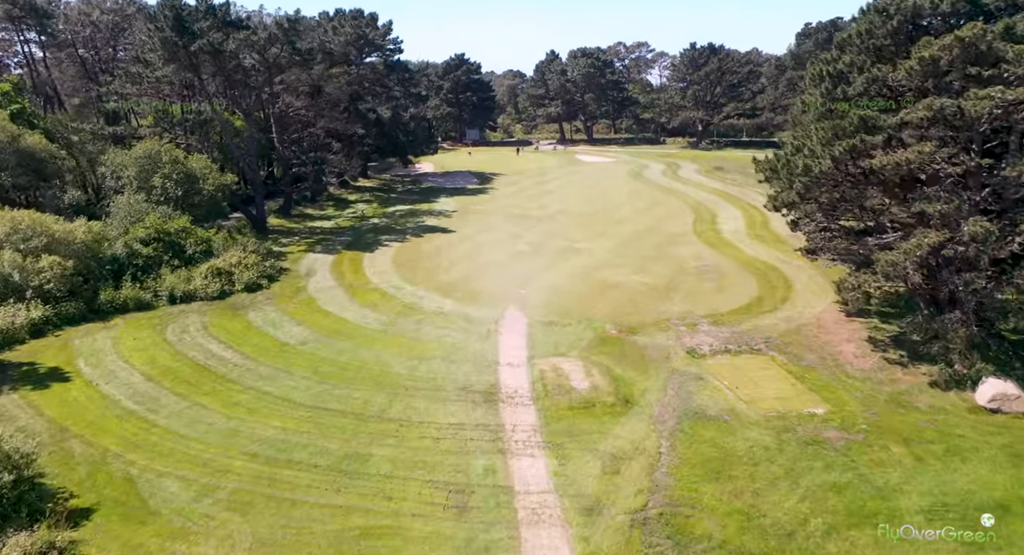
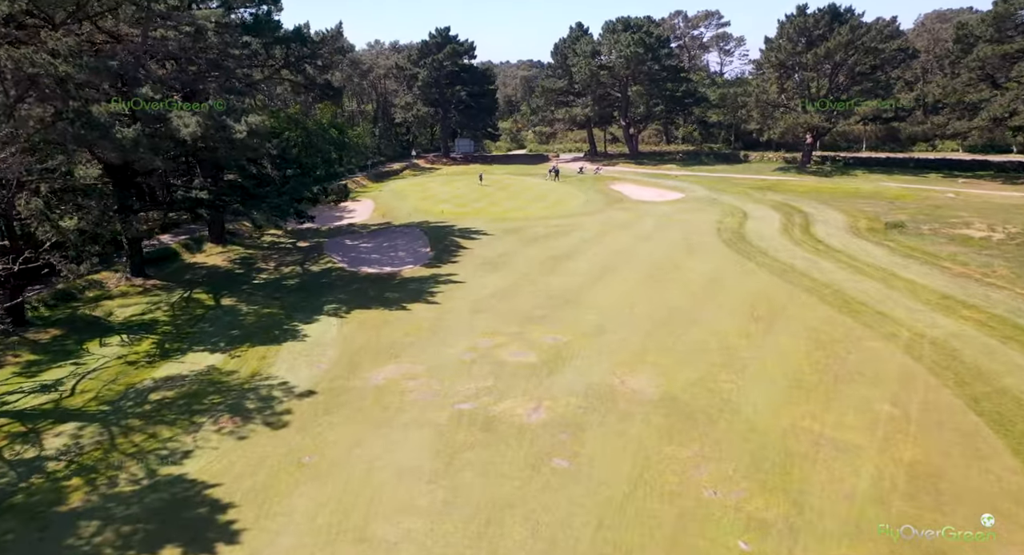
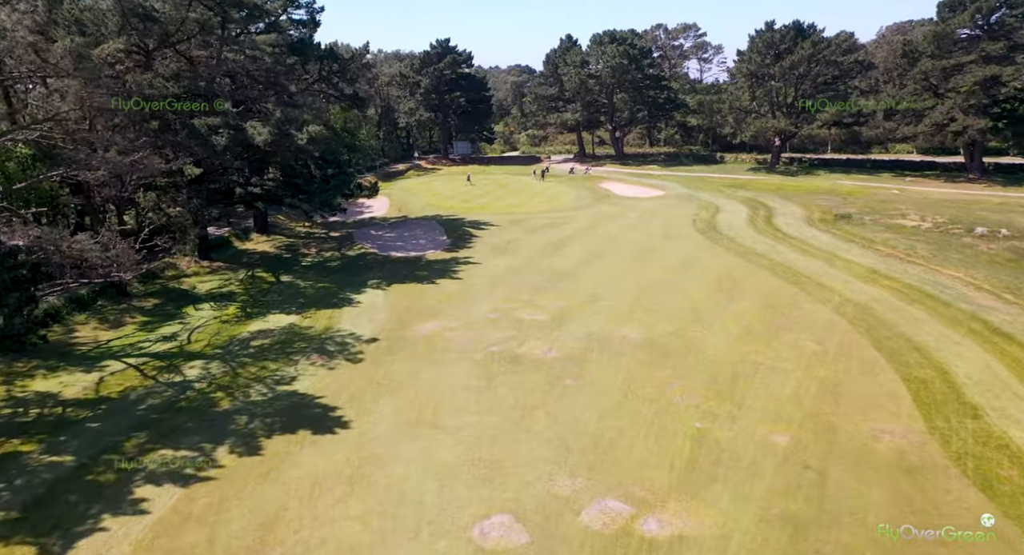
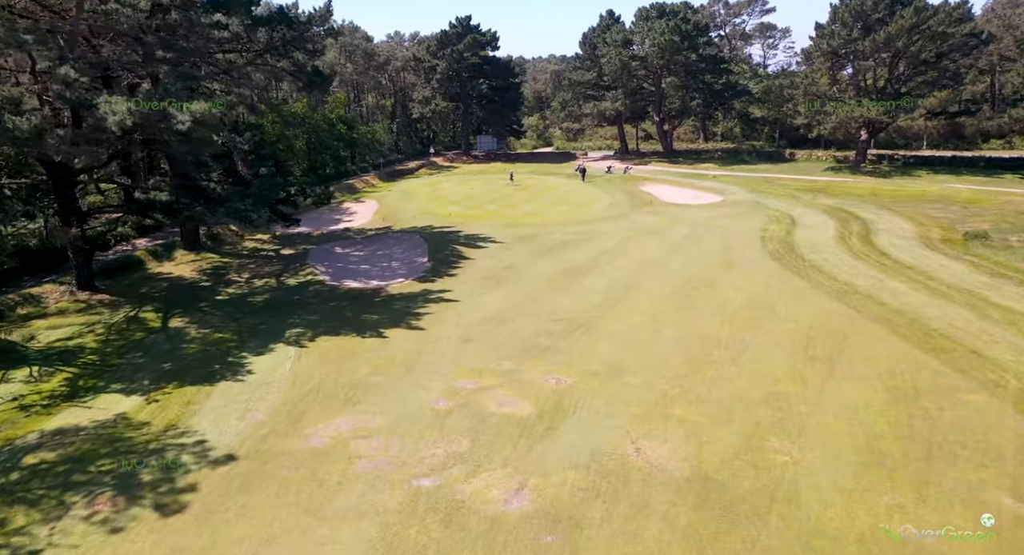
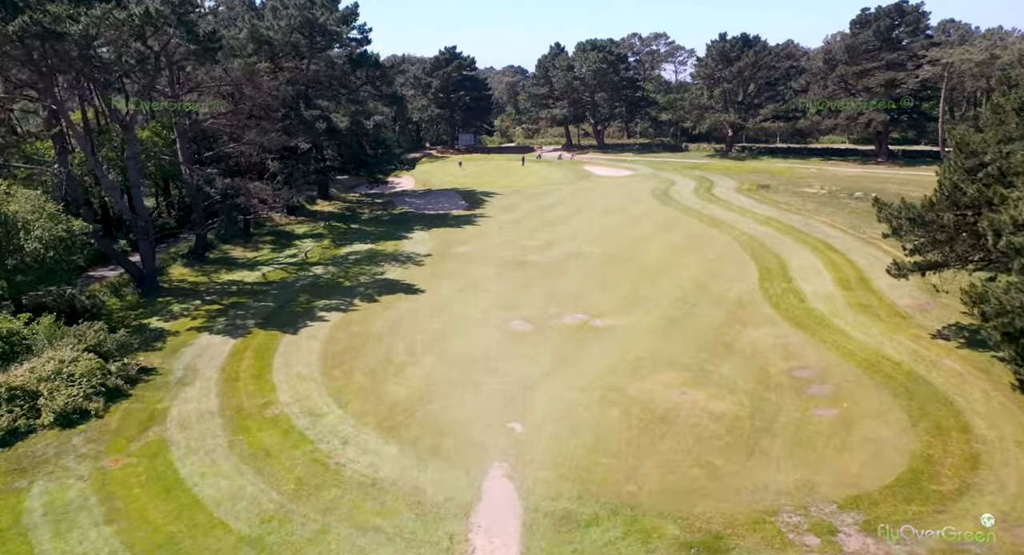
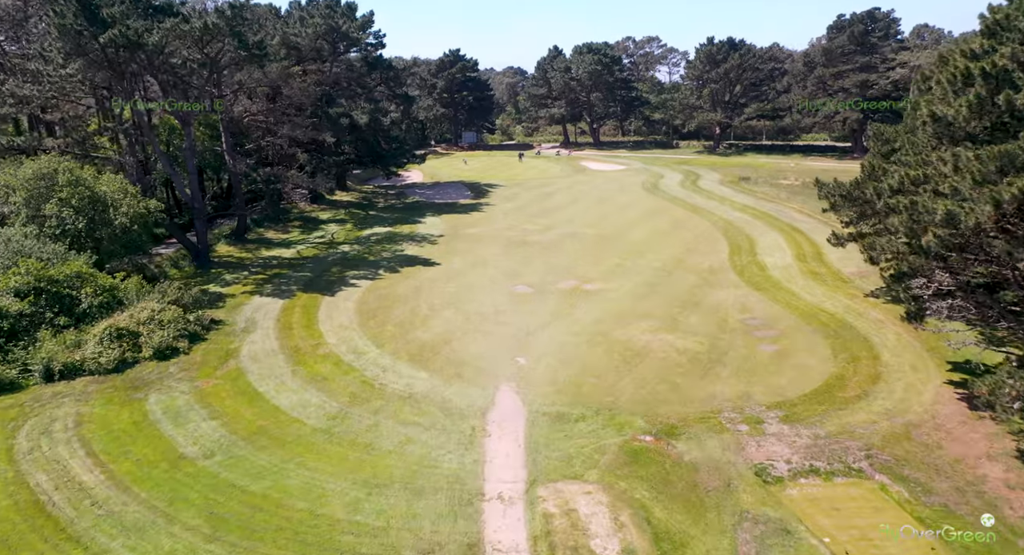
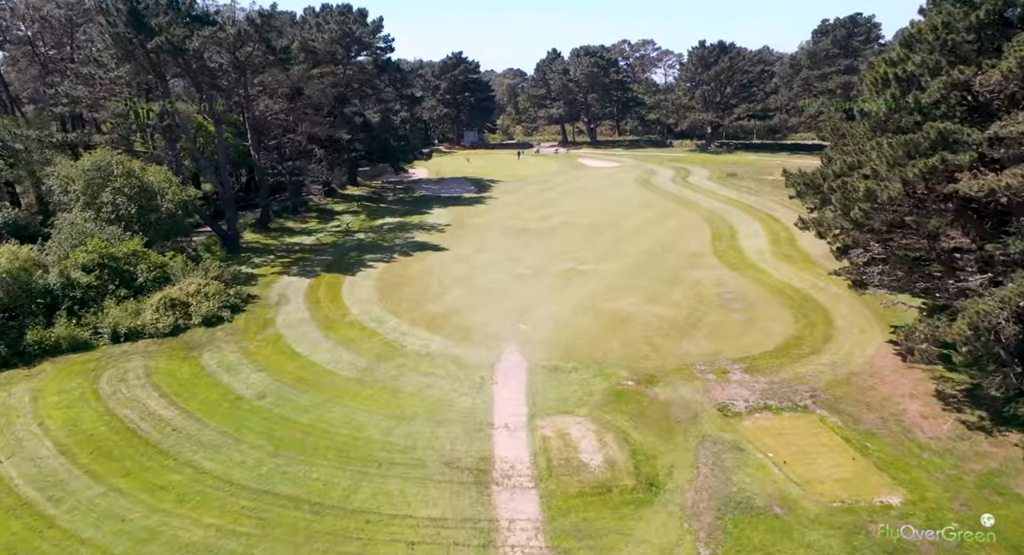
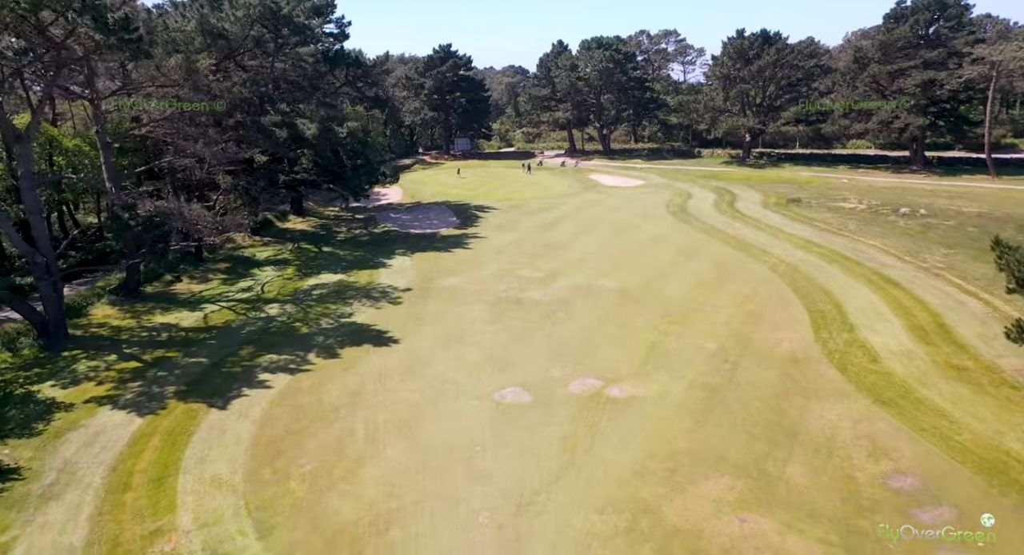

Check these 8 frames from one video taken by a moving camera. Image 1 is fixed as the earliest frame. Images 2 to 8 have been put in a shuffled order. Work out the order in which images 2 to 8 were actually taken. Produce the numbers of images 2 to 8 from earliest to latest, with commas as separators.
7, 6, 5, 8, 3, 2, 4
